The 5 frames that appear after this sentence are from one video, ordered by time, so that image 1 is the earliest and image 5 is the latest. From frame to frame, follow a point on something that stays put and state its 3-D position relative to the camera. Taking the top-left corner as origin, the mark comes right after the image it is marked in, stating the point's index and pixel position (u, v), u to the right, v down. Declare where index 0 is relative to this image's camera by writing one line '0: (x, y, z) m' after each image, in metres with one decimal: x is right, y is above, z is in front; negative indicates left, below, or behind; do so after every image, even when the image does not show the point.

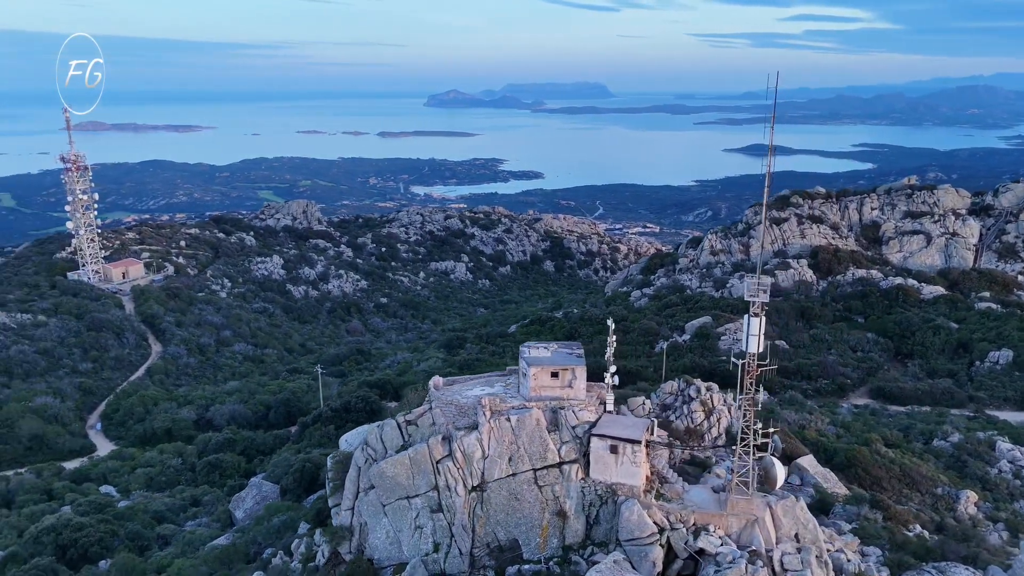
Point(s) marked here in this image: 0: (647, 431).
0: (+3.2, -3.5, +17.4) m
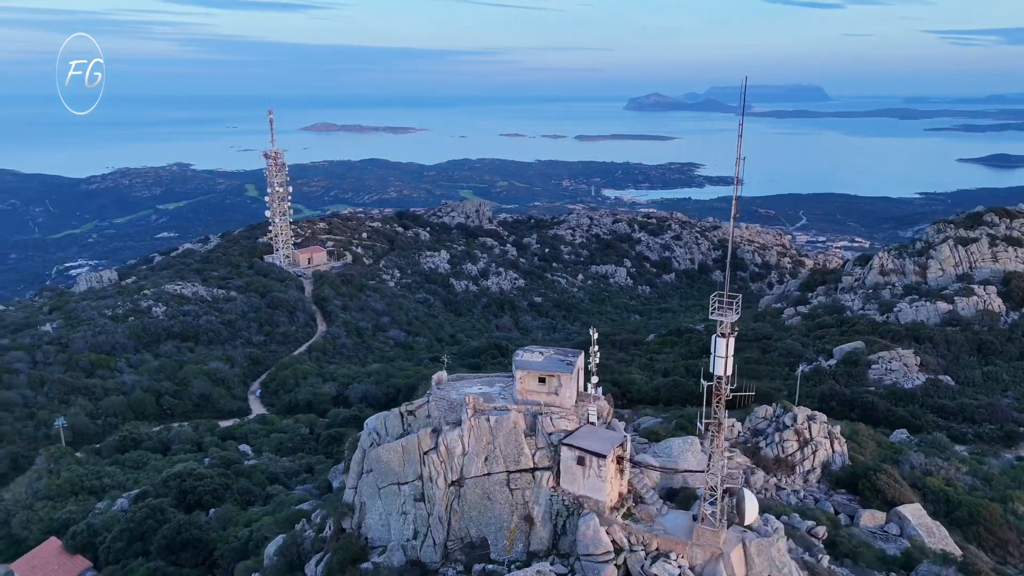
0: (+2.5, -3.7, +16.9) m
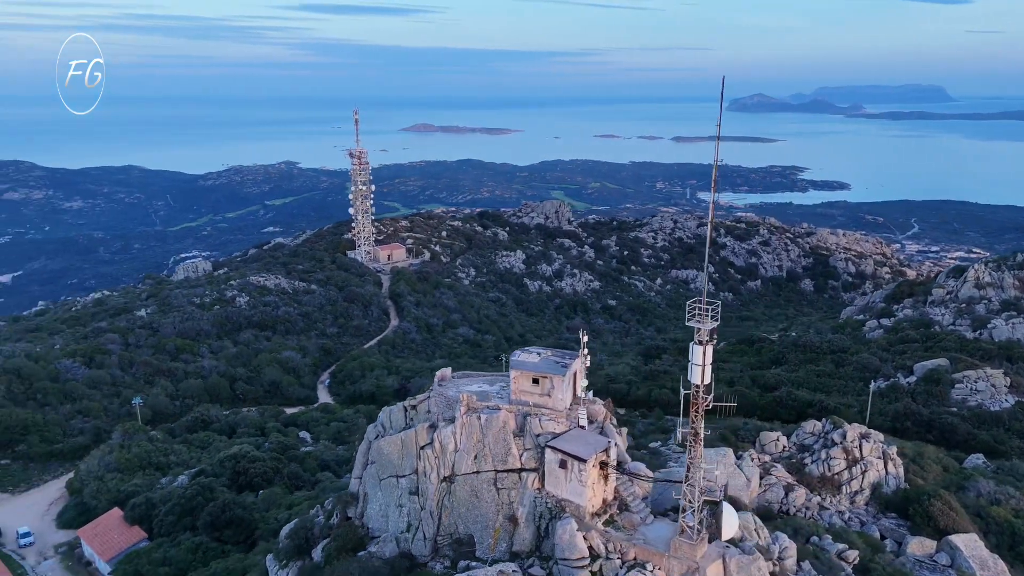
0: (+2.1, -3.8, +16.6) m
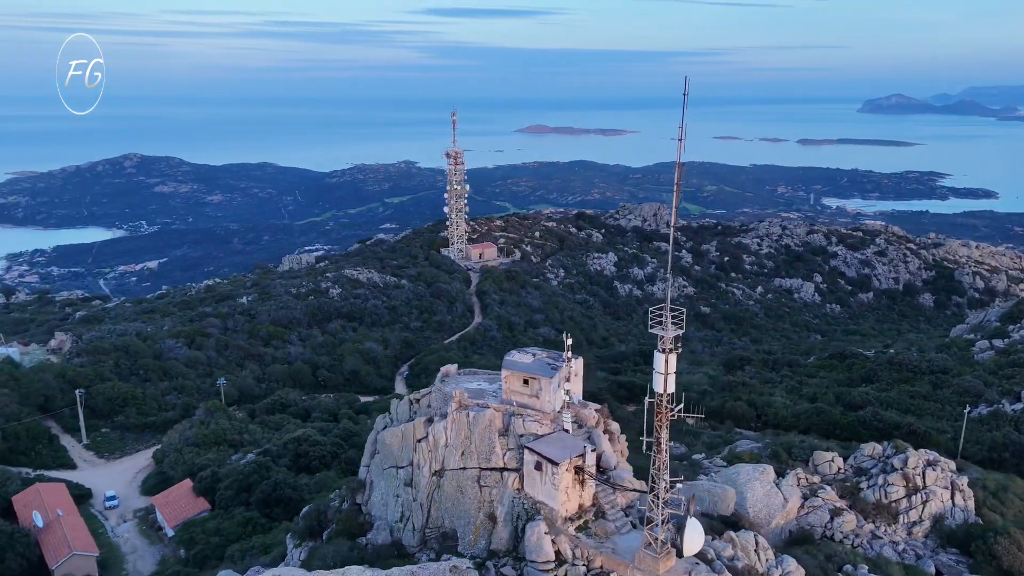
0: (+1.5, -3.9, +16.4) m
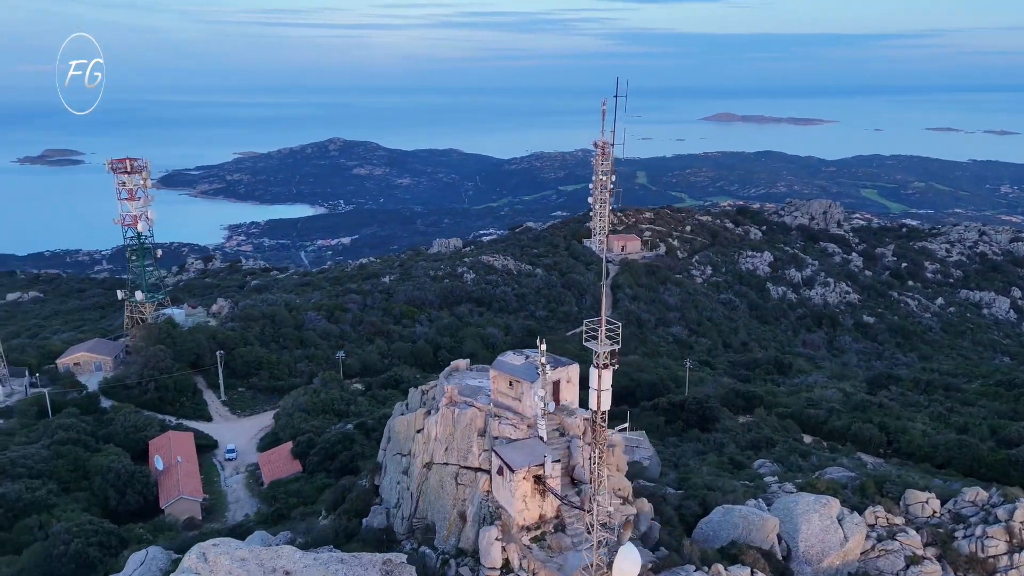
0: (+0.6, -4.0, +16.0) m
